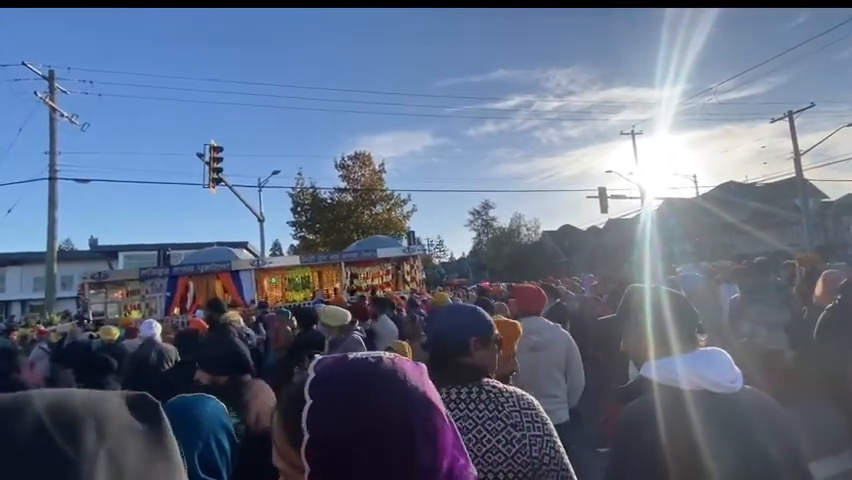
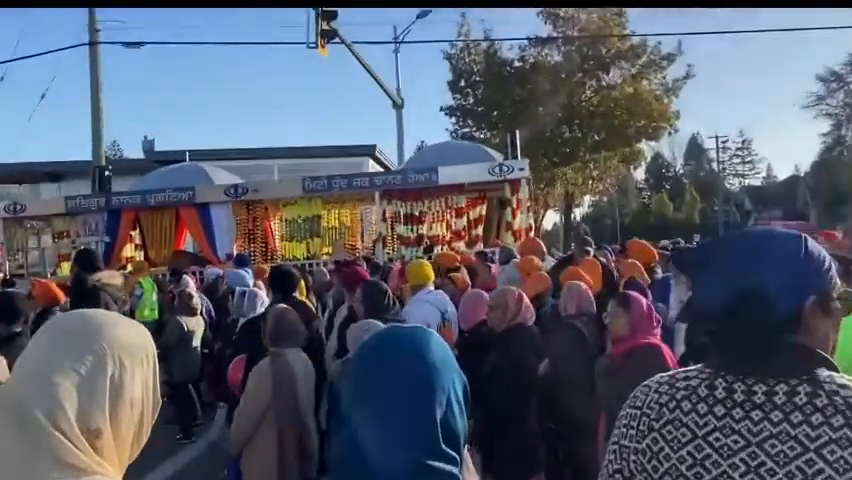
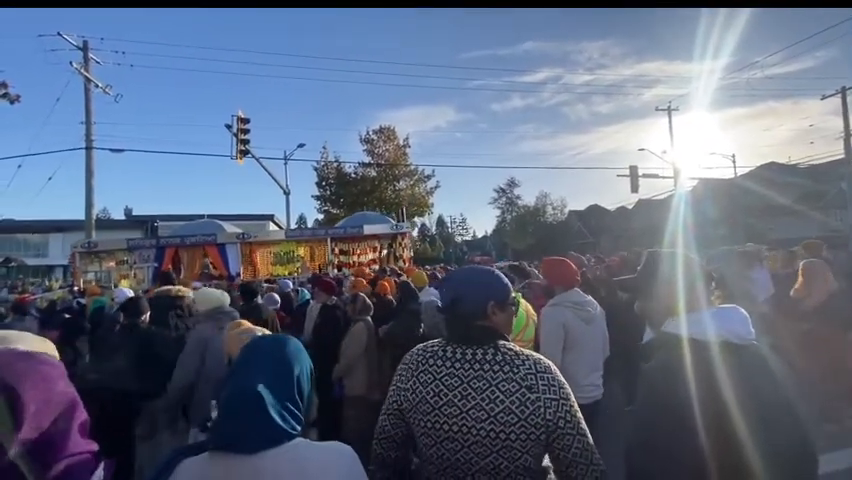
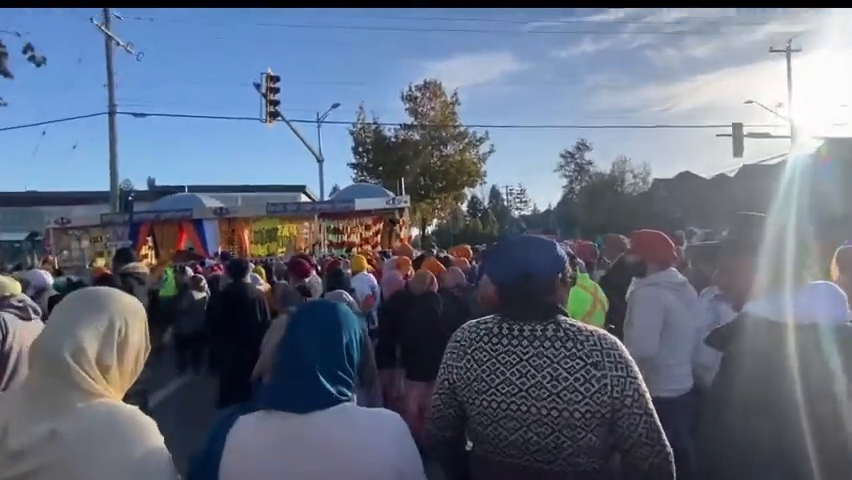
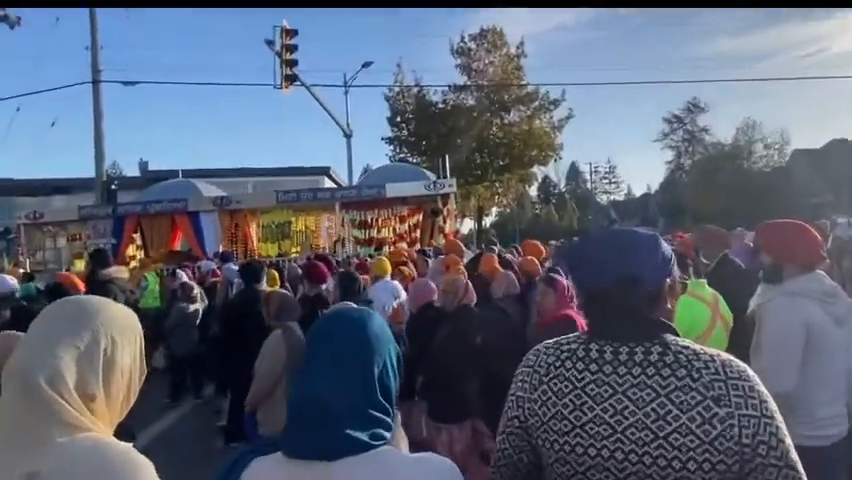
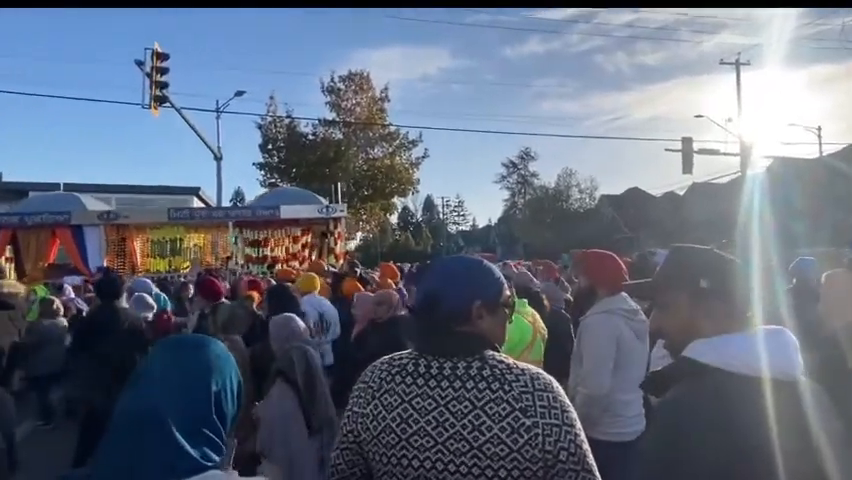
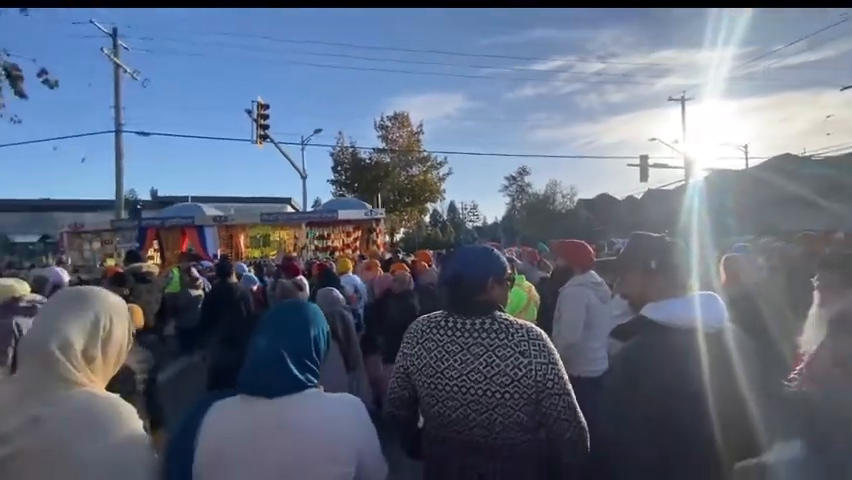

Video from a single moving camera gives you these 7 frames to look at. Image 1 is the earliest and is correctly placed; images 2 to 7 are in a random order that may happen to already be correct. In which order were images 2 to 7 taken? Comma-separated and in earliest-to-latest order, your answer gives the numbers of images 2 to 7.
3, 6, 7, 4, 5, 2
